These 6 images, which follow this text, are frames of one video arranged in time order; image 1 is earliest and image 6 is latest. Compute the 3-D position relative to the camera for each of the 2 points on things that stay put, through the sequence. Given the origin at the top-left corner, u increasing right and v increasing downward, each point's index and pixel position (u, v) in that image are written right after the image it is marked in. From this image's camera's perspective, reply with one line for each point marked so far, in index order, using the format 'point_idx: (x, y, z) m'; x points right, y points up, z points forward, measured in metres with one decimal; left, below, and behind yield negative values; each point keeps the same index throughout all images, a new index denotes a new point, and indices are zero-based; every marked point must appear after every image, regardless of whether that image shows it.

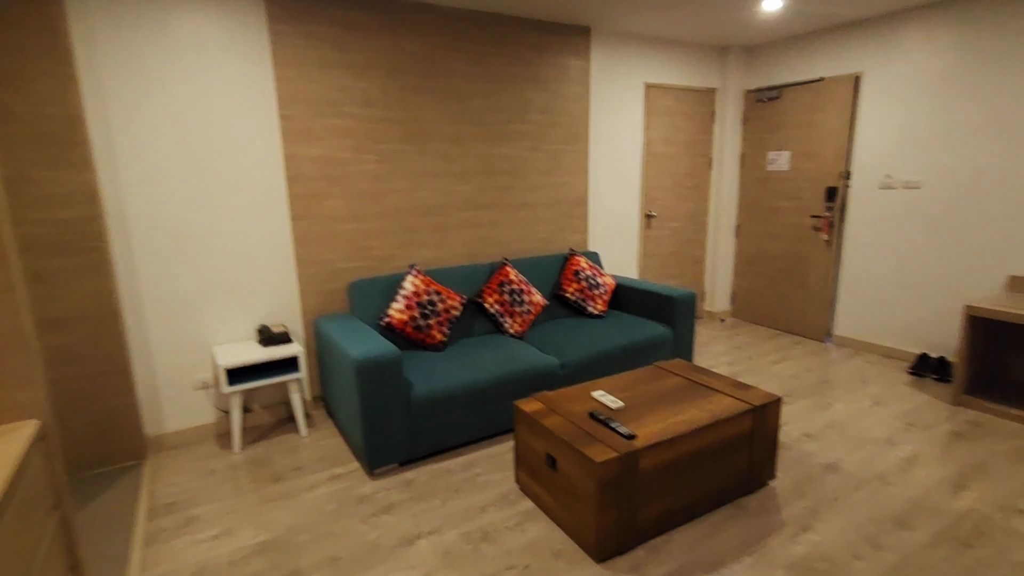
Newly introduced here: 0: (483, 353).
0: (-0.1, -0.4, +2.9) m
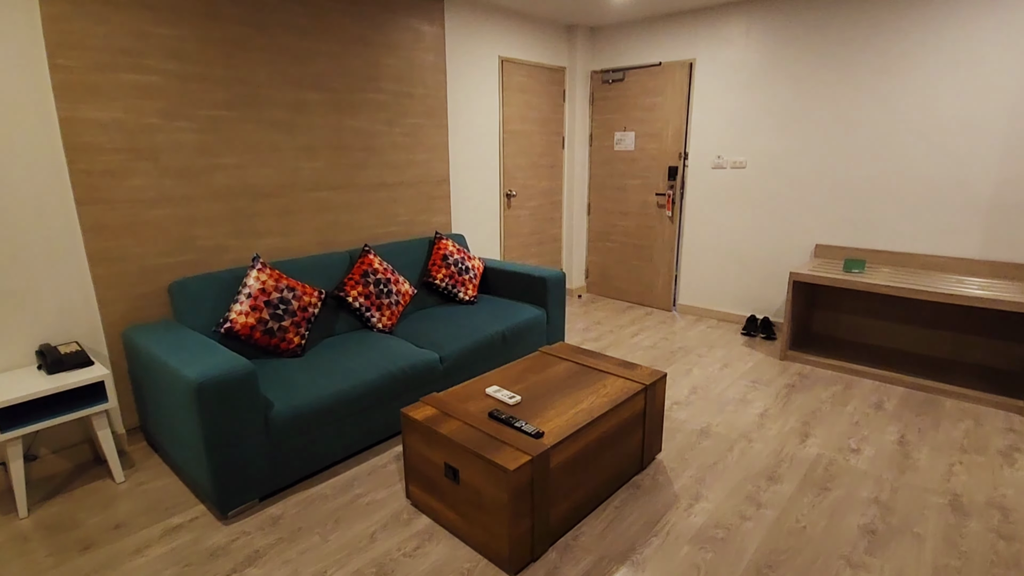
0: (-0.8, -0.3, +2.6) m
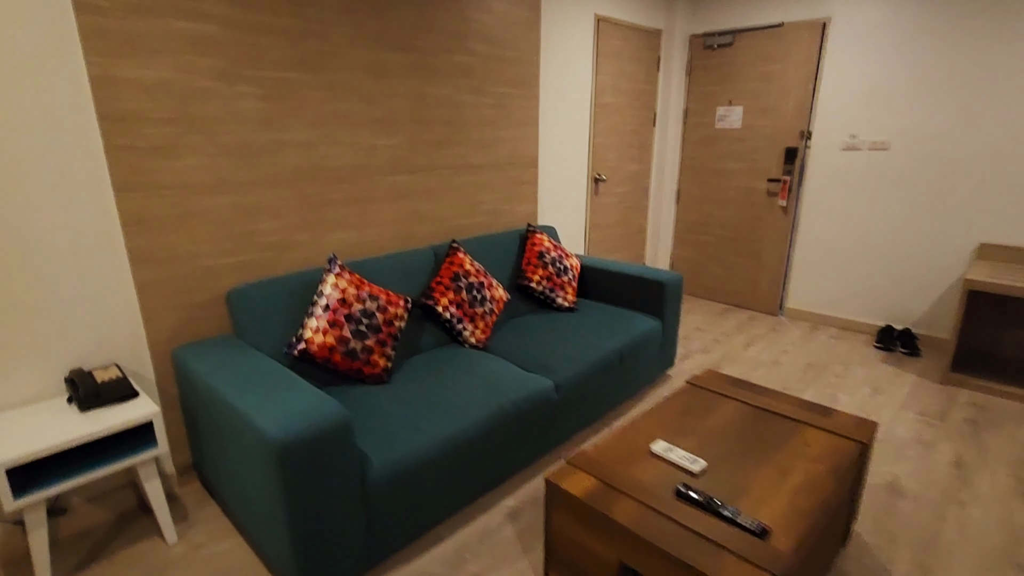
0: (-0.2, -0.4, +2.1) m
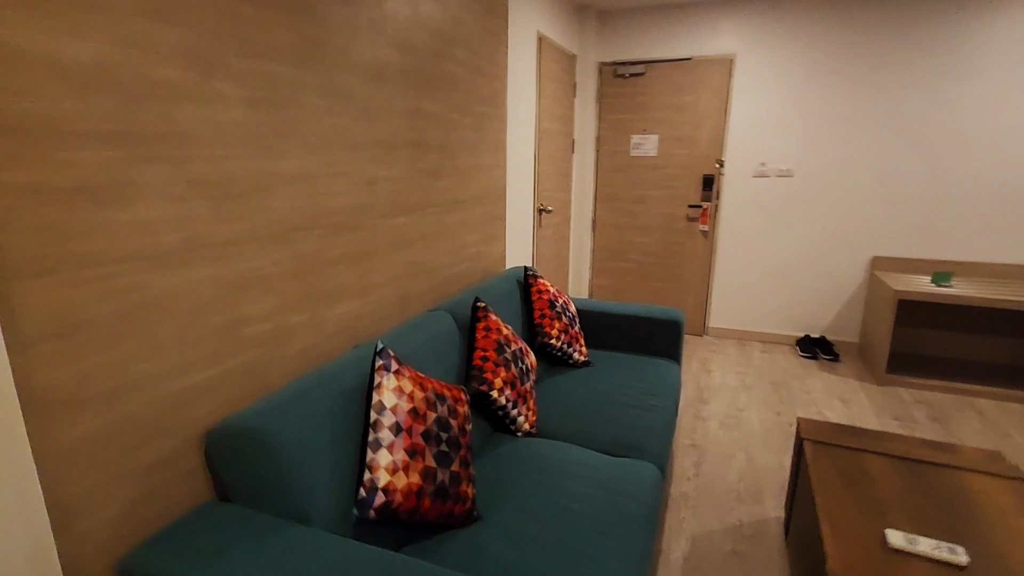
0: (+0.2, -0.6, +1.5) m
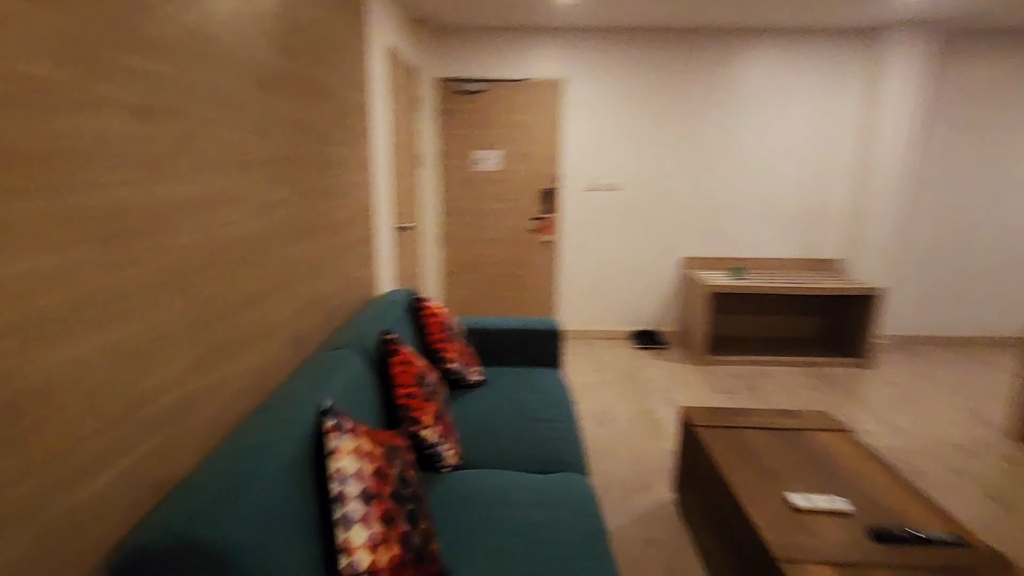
0: (0.0, -0.7, +1.5) m
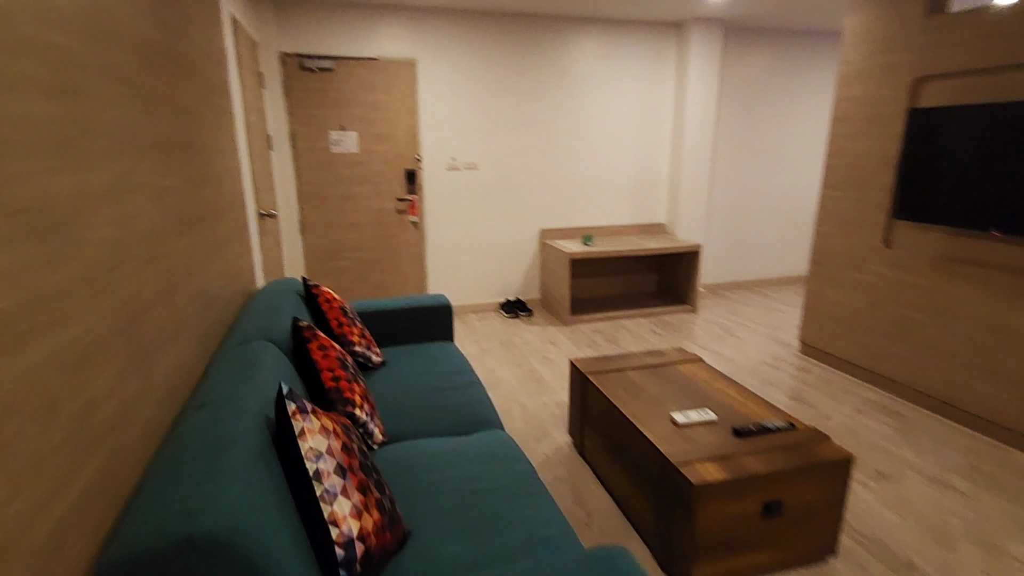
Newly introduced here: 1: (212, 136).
0: (-0.1, -0.6, +1.6) m
1: (-1.1, +0.6, +1.9) m
